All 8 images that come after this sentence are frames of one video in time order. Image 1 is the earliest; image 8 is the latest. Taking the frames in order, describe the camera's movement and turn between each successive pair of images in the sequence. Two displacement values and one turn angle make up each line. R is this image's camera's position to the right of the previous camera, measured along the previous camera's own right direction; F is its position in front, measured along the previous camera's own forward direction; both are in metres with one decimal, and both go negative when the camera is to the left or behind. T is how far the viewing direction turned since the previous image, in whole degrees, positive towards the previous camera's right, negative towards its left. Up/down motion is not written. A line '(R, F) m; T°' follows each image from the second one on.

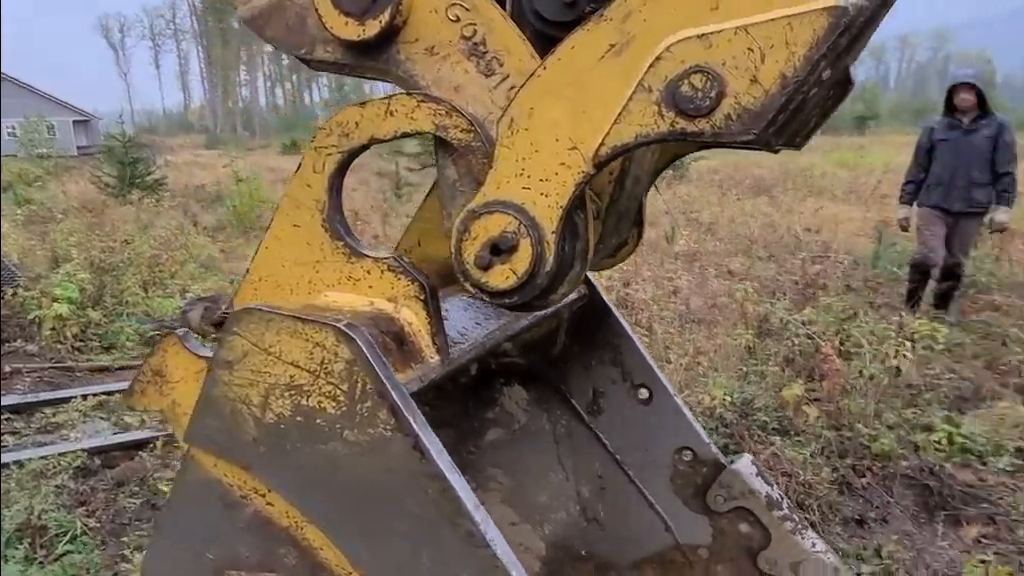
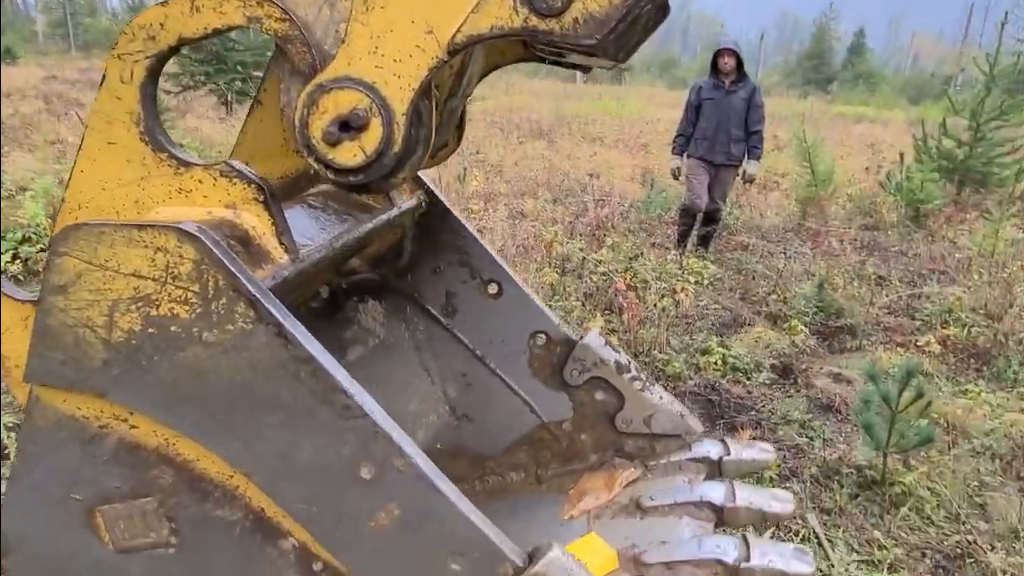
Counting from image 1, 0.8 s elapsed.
(-0.3, -0.2) m; +16°
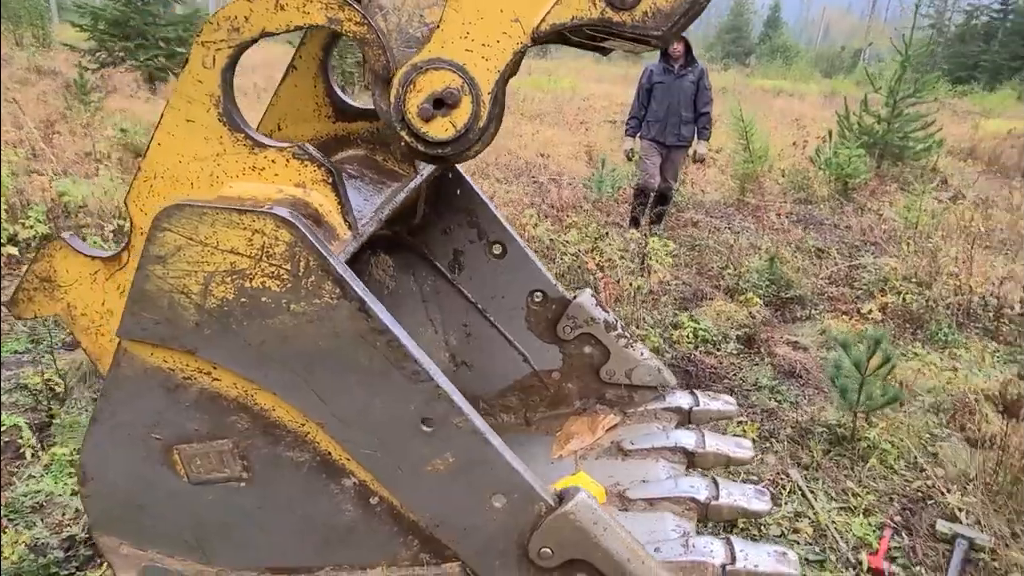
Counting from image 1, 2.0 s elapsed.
(-0.3, -0.2) m; +5°
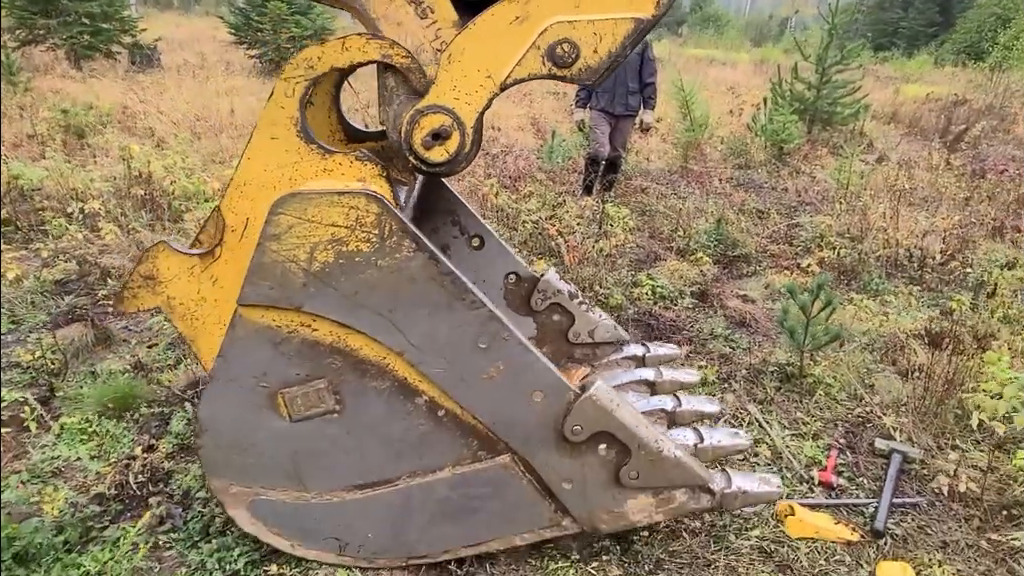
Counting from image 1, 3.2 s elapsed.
(-0.2, -0.3) m; +4°
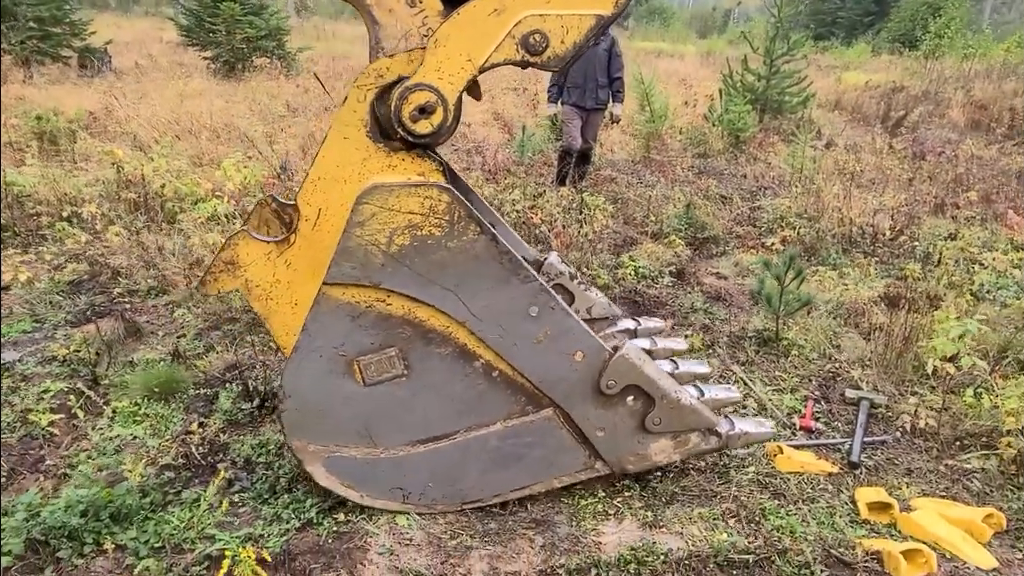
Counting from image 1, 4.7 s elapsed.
(-0.3, -0.4) m; +3°
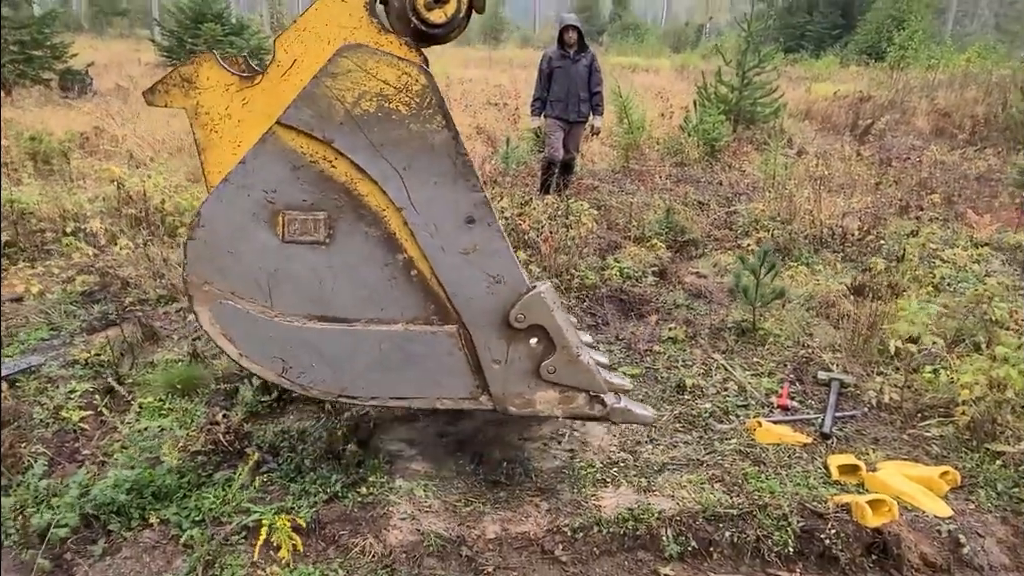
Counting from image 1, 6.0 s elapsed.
(-0.1, -0.3) m; +1°
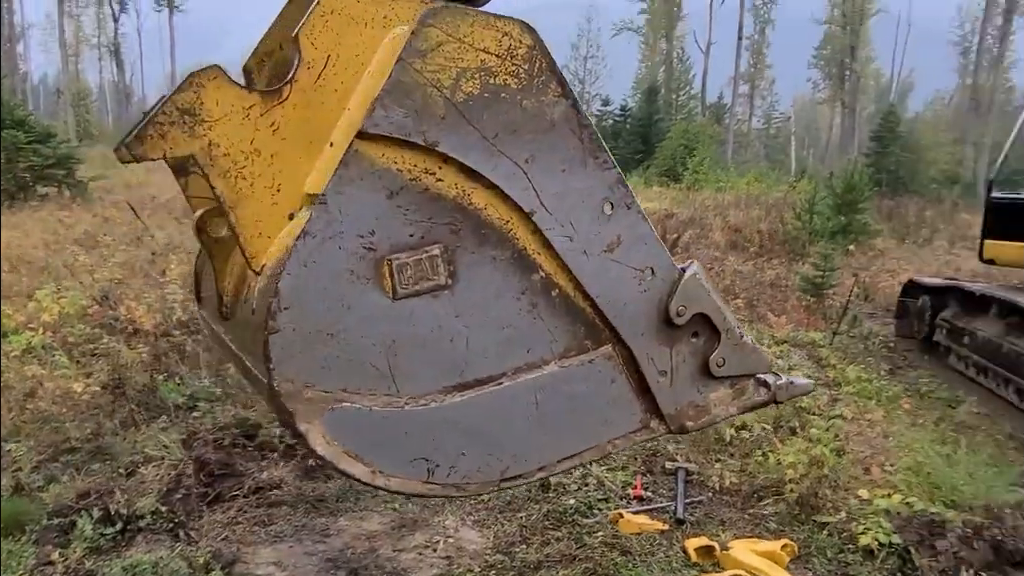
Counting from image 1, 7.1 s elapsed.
(-0.2, -0.1) m; +12°
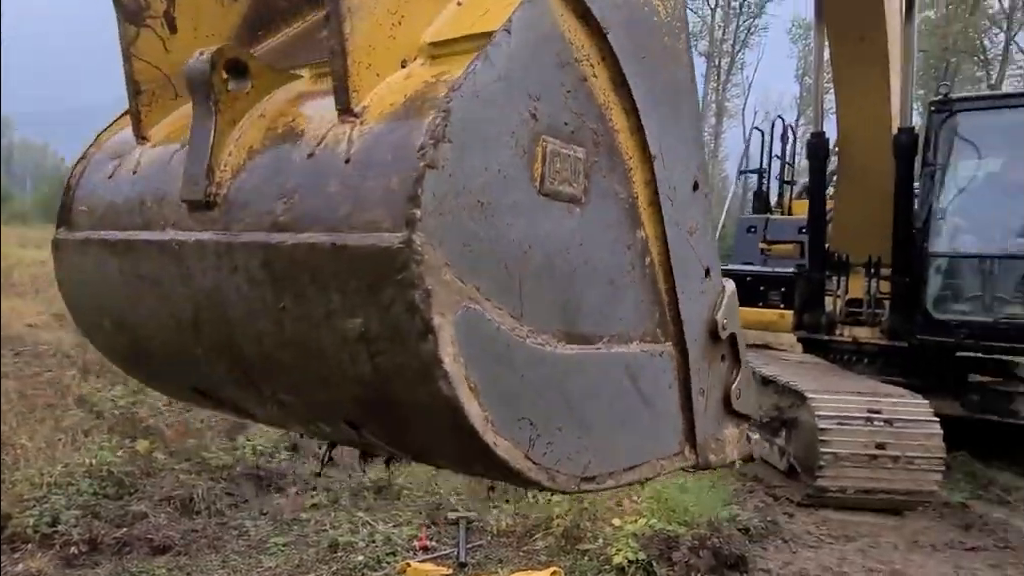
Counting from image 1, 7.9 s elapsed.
(-0.1, -0.3) m; +15°
